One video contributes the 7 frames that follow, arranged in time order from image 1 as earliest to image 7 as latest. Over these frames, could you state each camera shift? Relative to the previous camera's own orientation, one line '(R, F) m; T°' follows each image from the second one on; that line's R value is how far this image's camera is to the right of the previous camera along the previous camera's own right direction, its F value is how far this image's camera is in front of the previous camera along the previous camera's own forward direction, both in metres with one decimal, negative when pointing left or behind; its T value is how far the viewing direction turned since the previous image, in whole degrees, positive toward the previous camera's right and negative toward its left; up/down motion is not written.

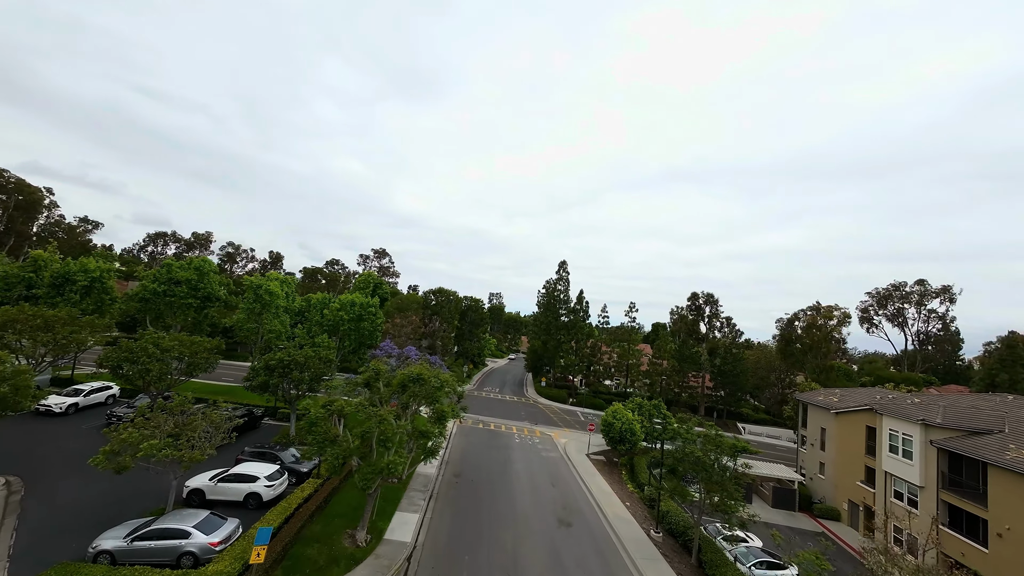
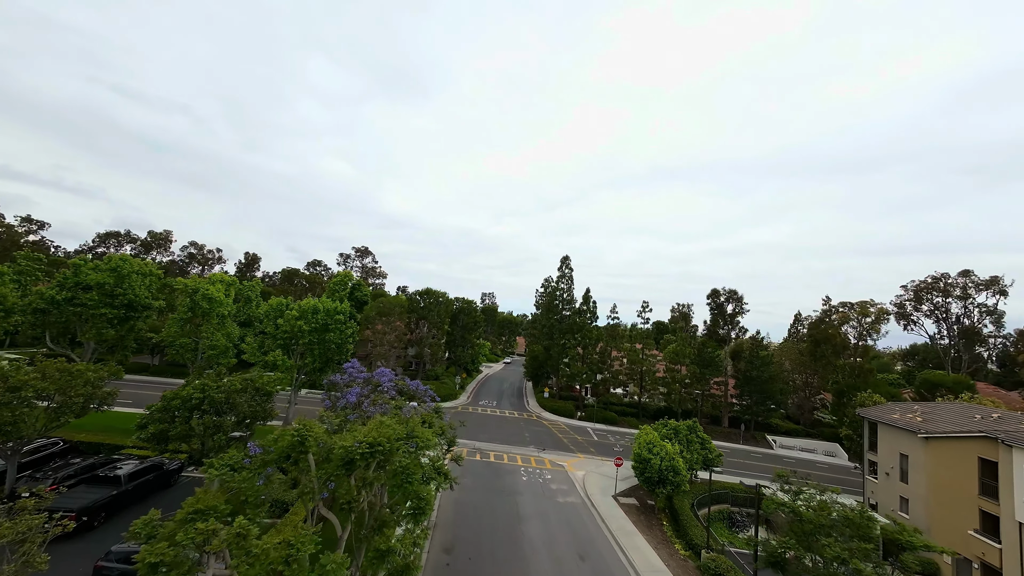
(-0.6, +5.2) m; +1°
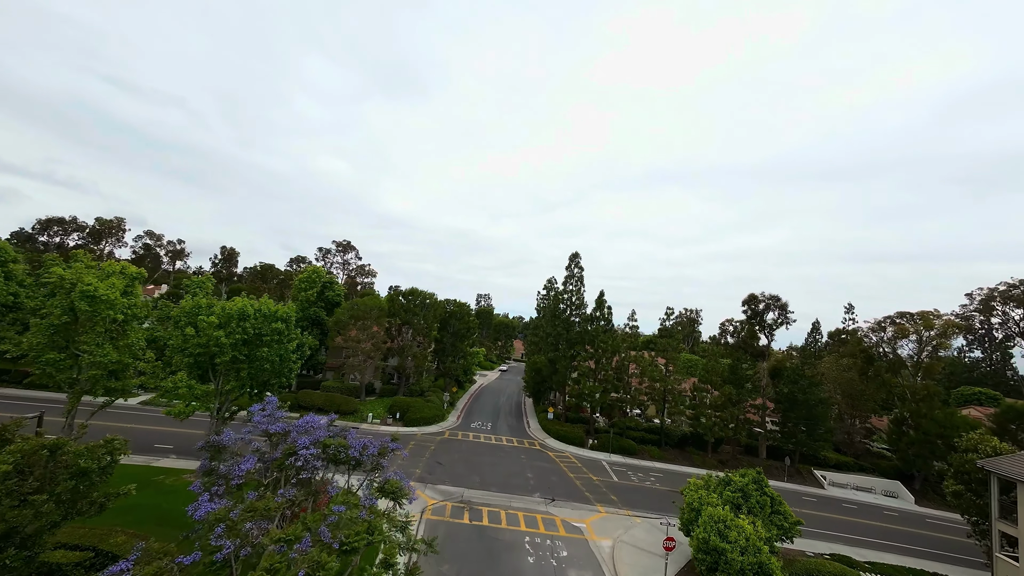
(-0.4, +6.1) m; +1°
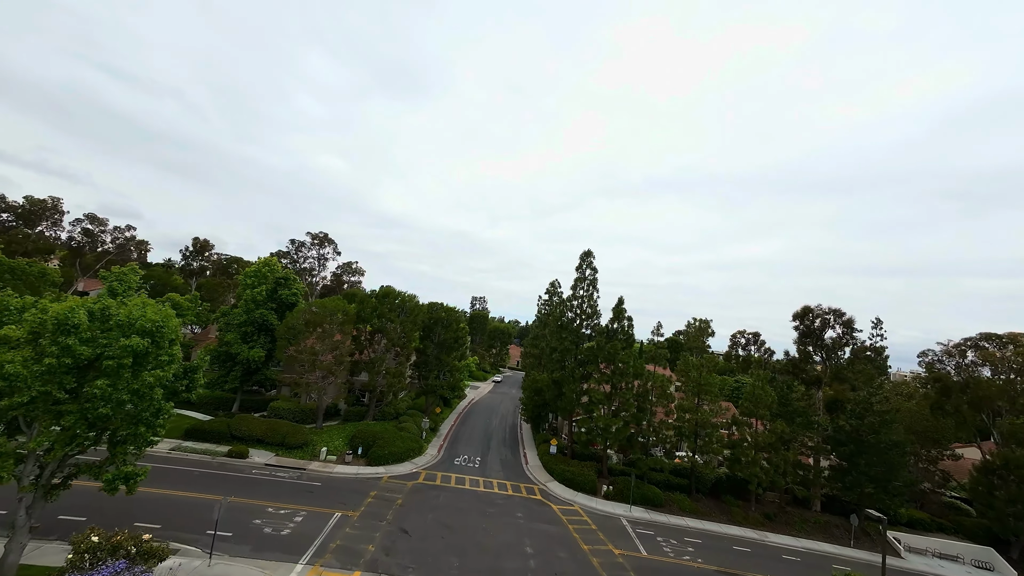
(-0.1, +6.3) m; +1°
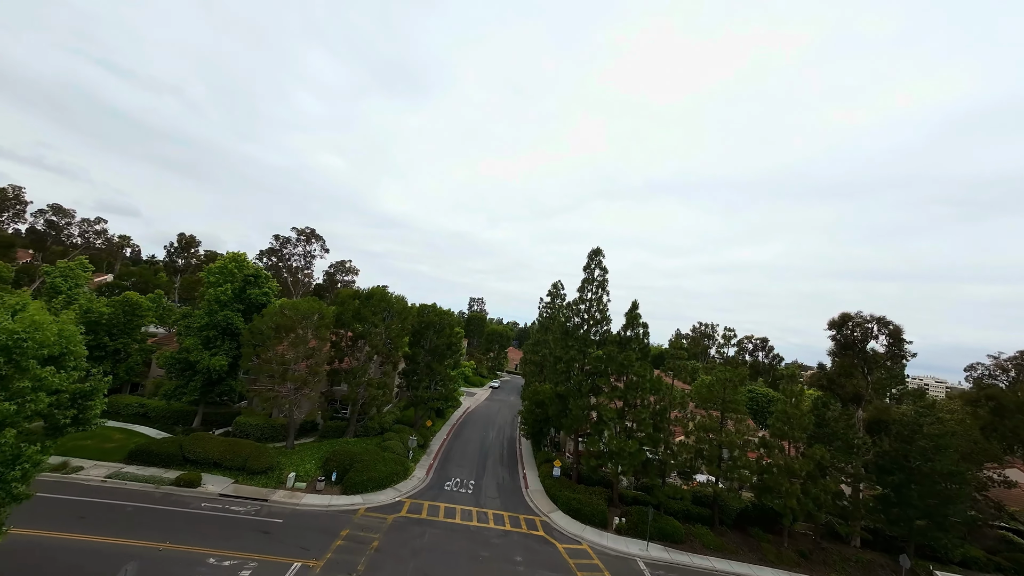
(-0.1, +3.1) m; 0°
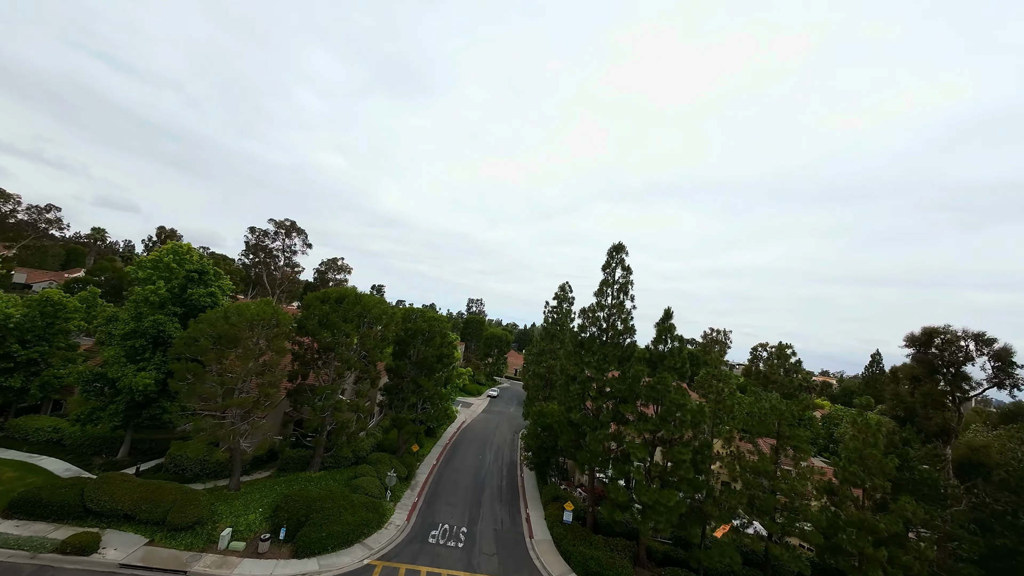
(-0.3, +4.6) m; 0°
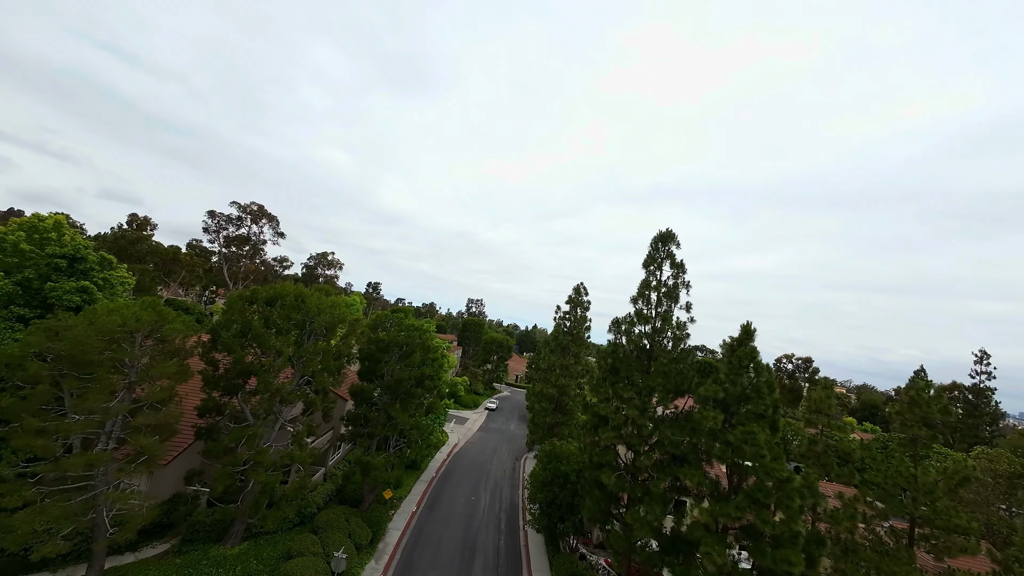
(-0.2, +6.1) m; 0°
